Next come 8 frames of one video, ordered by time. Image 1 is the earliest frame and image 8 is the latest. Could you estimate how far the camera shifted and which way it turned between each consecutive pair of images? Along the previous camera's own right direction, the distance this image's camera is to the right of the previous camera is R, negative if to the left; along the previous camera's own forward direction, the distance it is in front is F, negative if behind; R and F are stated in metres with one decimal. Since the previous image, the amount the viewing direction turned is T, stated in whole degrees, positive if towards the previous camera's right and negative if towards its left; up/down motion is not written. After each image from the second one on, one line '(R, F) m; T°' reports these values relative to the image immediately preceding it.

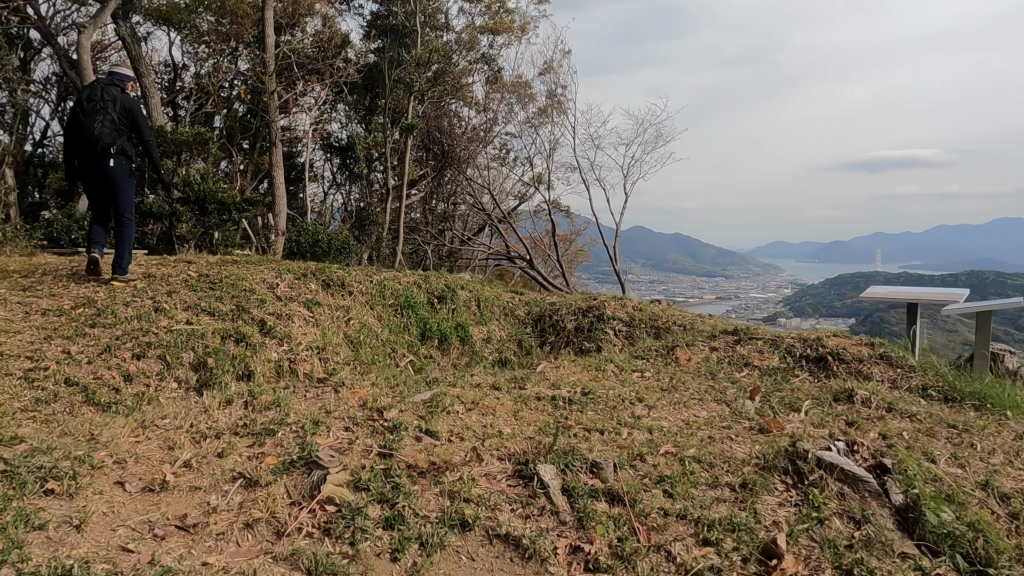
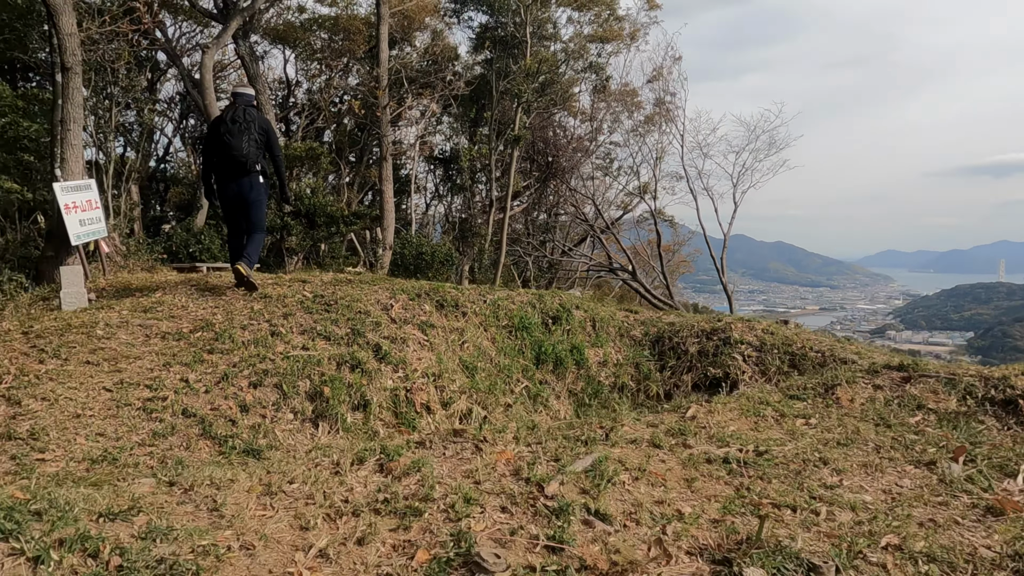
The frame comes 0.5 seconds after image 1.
(-0.2, +0.3) m; -7°
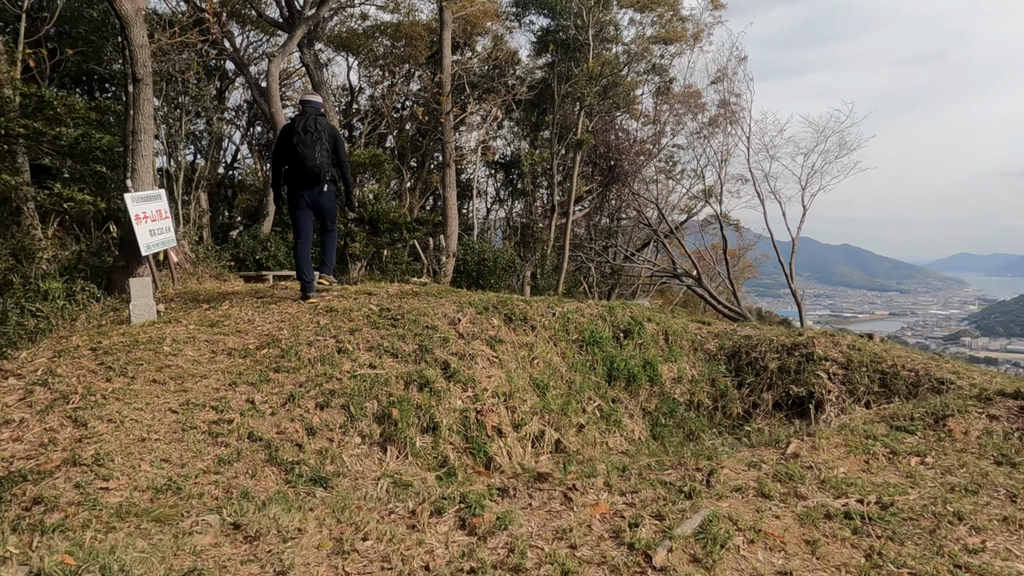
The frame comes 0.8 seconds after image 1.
(-0.1, +0.2) m; -4°
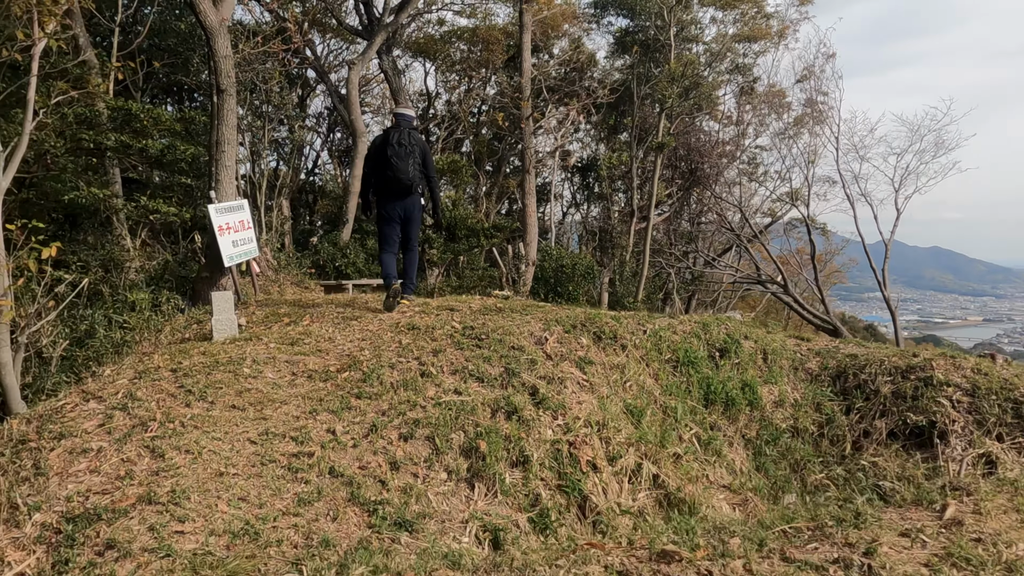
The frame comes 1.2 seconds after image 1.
(-0.1, +0.3) m; -5°
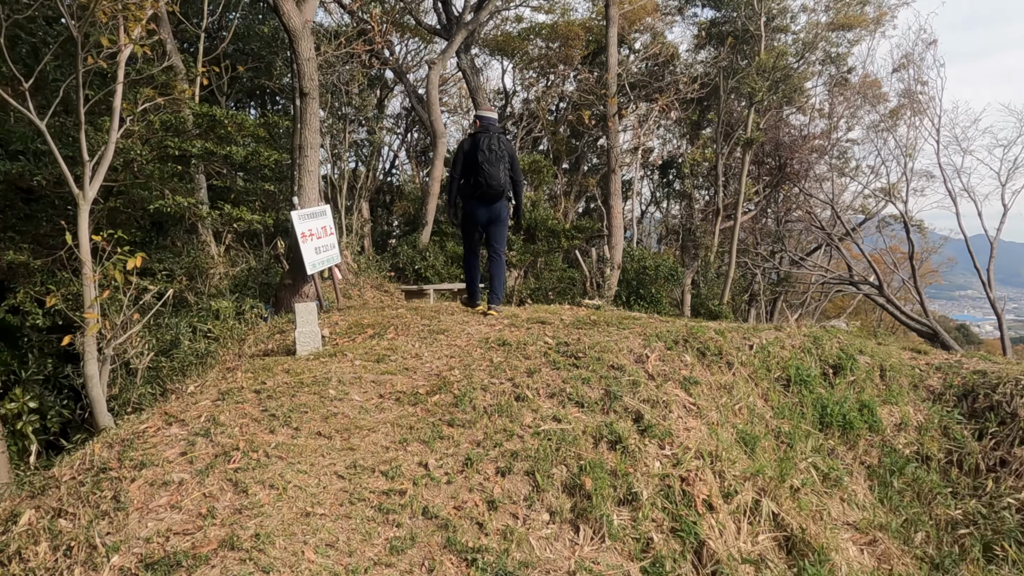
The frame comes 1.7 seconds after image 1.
(-0.1, +0.3) m; -5°
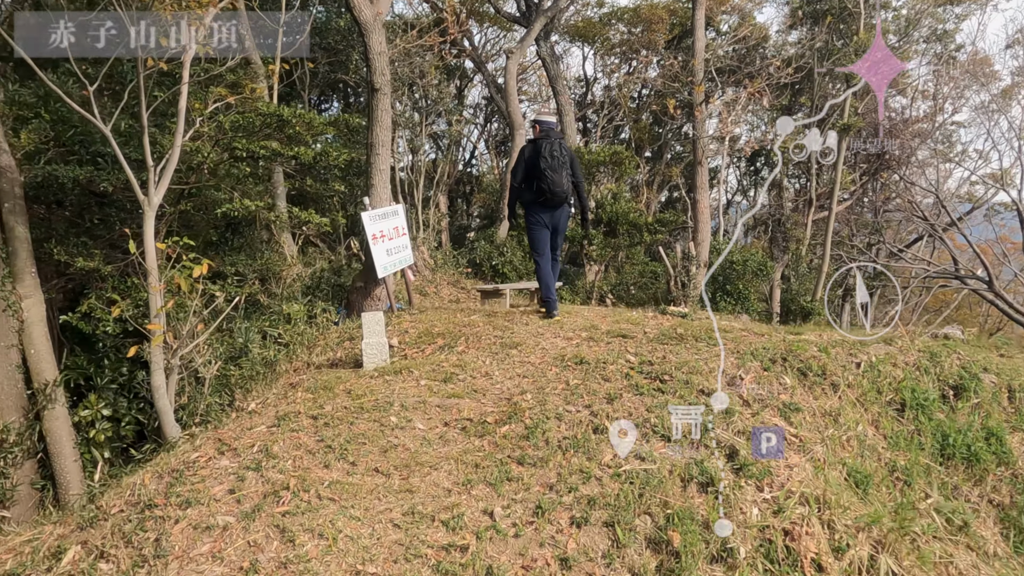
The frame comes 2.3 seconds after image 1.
(0.0, +0.4) m; -6°
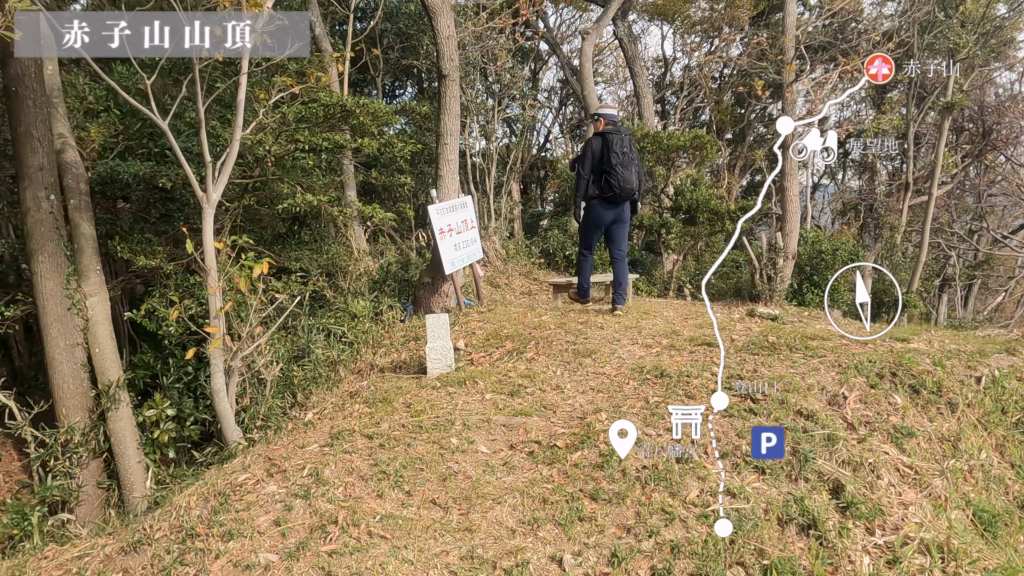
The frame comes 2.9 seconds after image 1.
(0.0, +0.3) m; -5°
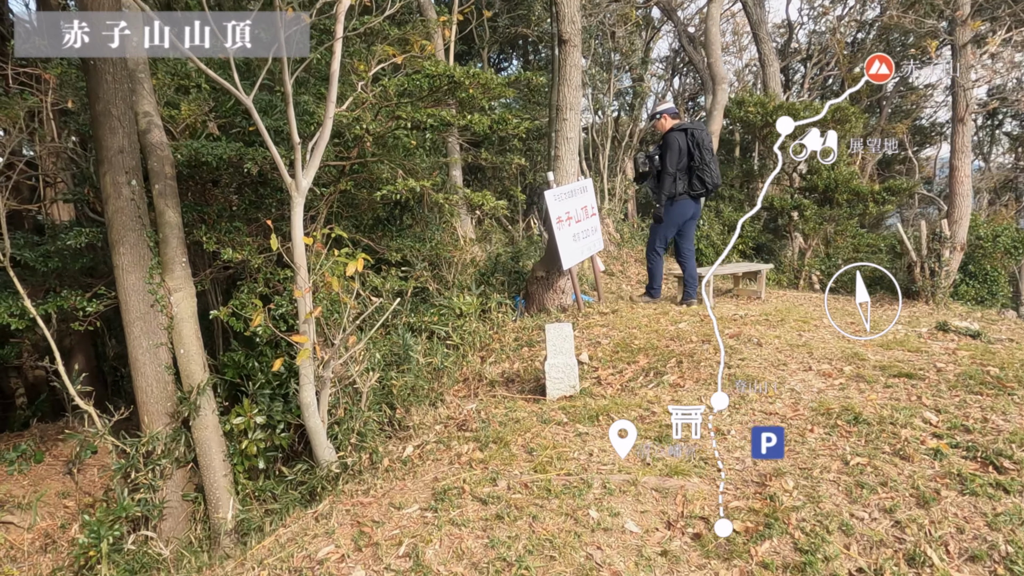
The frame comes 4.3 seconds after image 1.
(-0.2, +0.7) m; -7°
